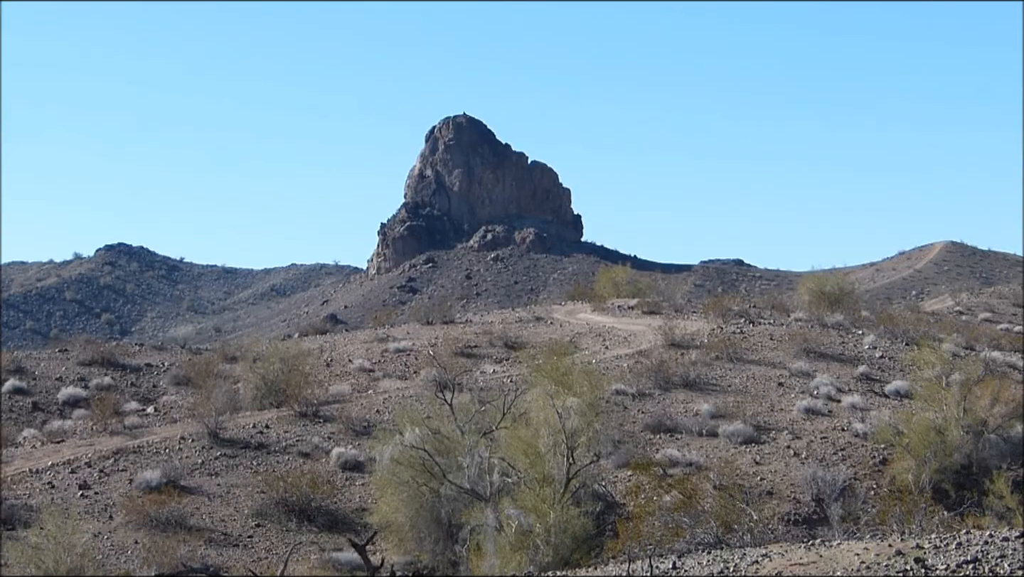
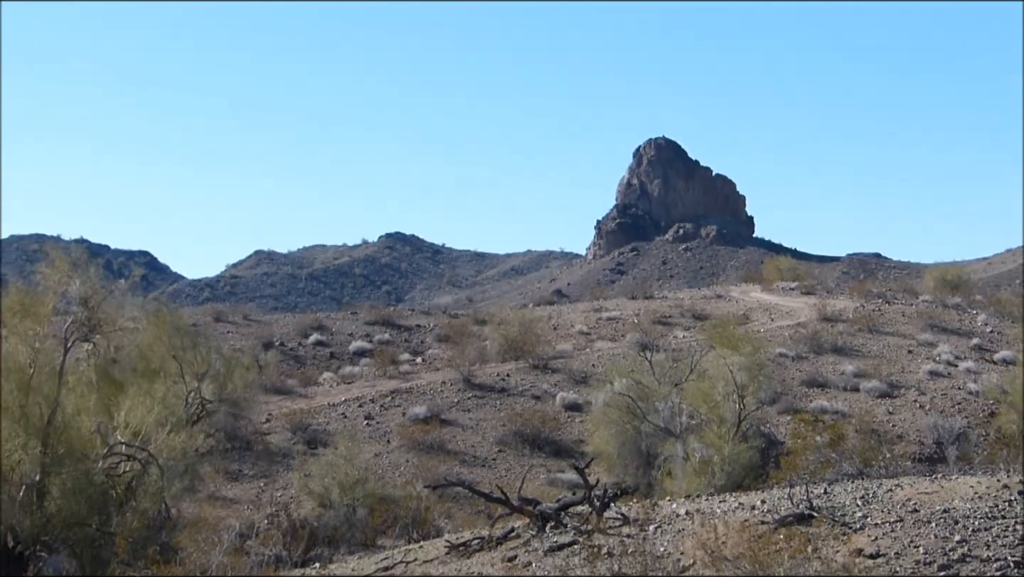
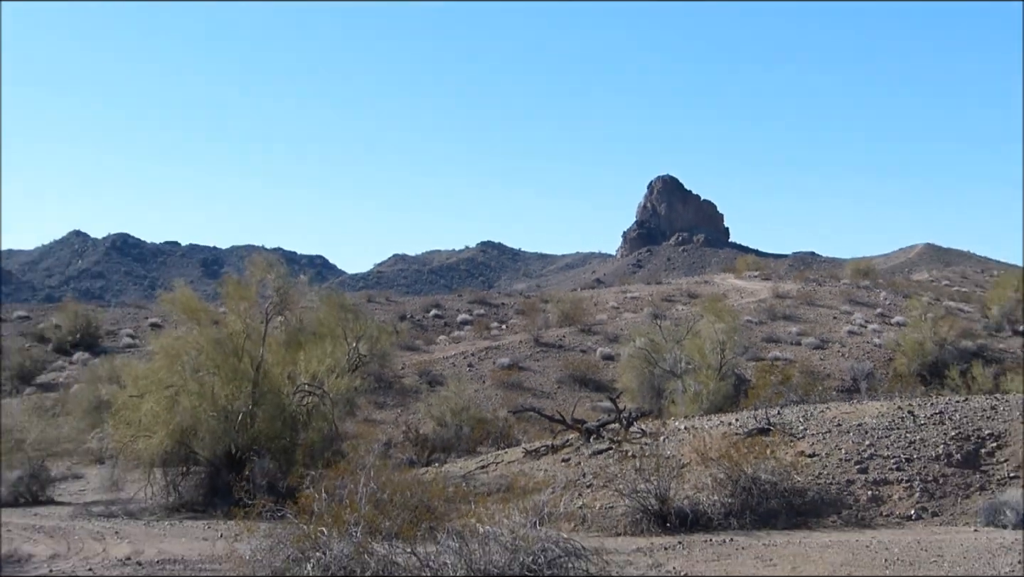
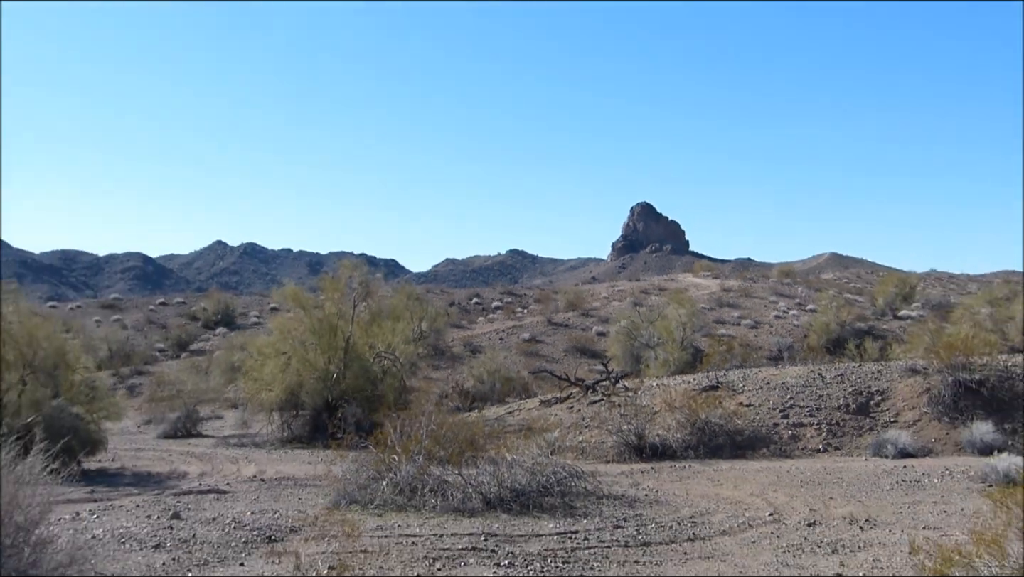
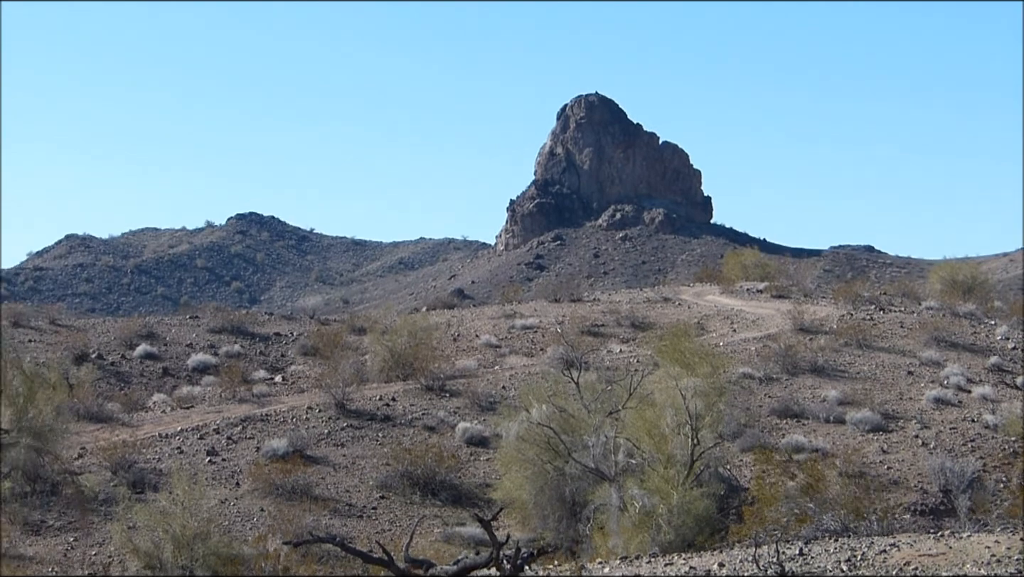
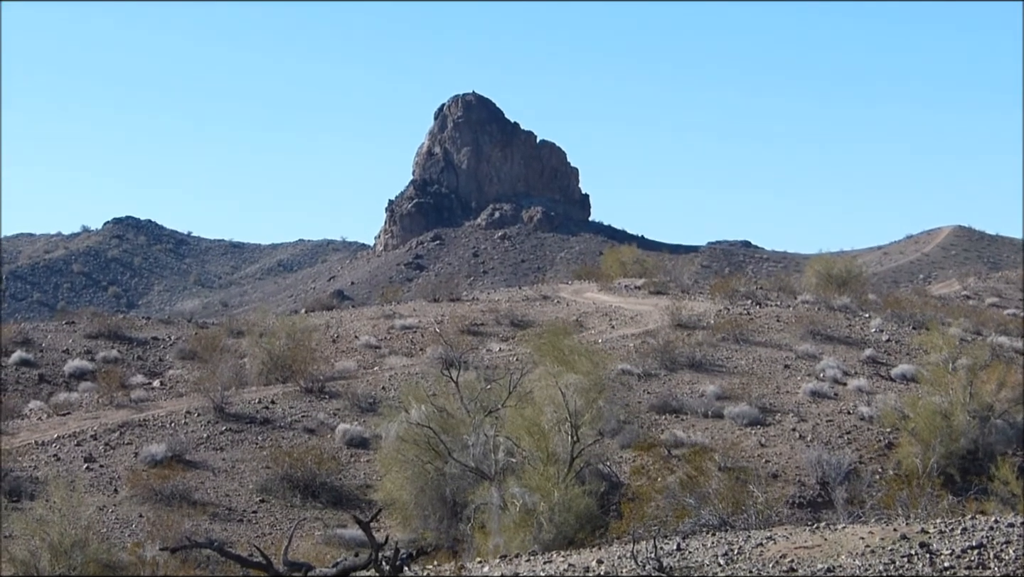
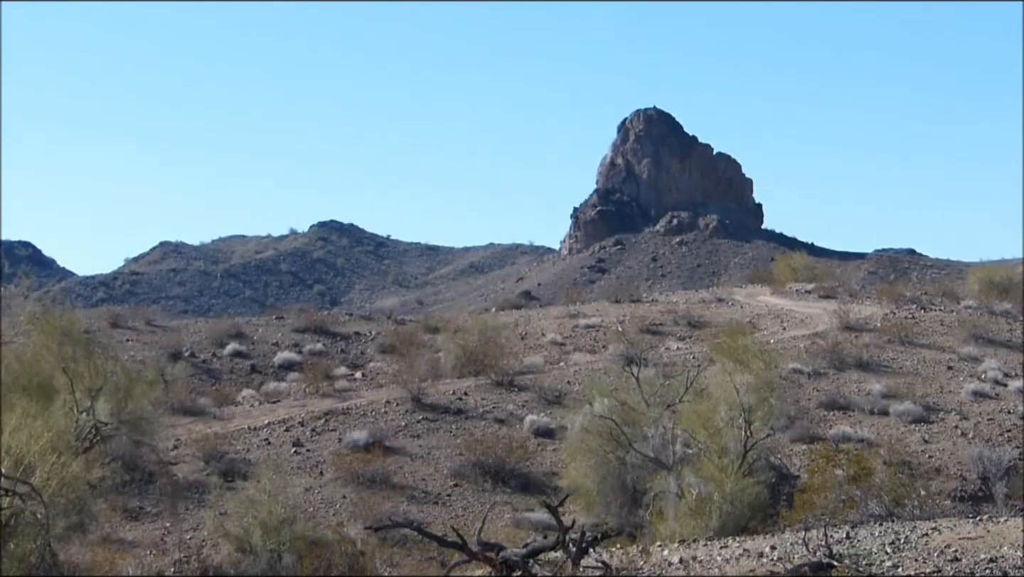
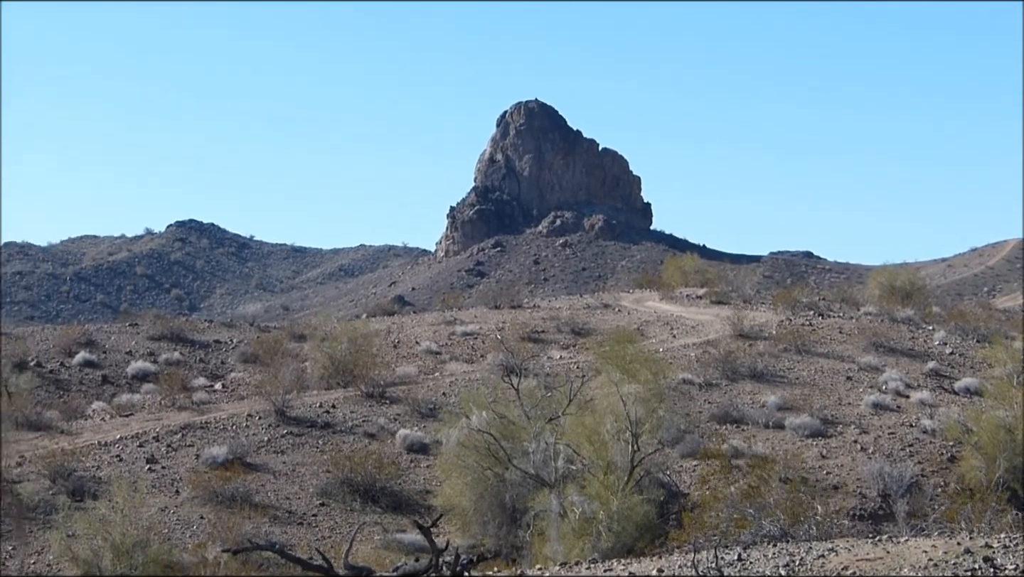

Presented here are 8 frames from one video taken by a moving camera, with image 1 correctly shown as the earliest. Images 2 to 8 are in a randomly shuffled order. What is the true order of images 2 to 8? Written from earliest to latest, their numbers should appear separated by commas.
6, 8, 5, 7, 2, 3, 4
